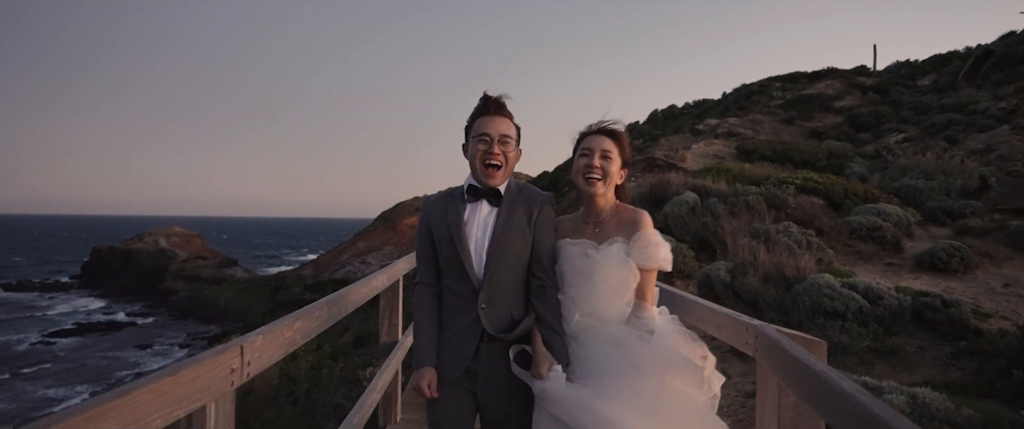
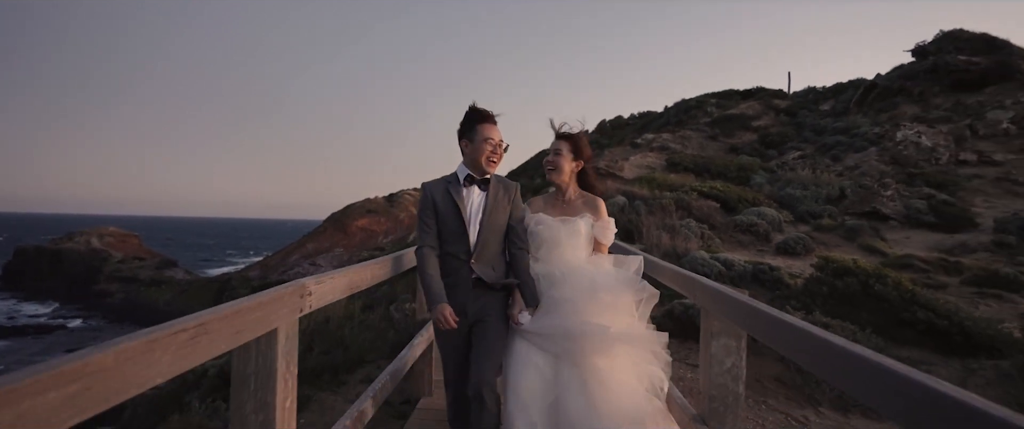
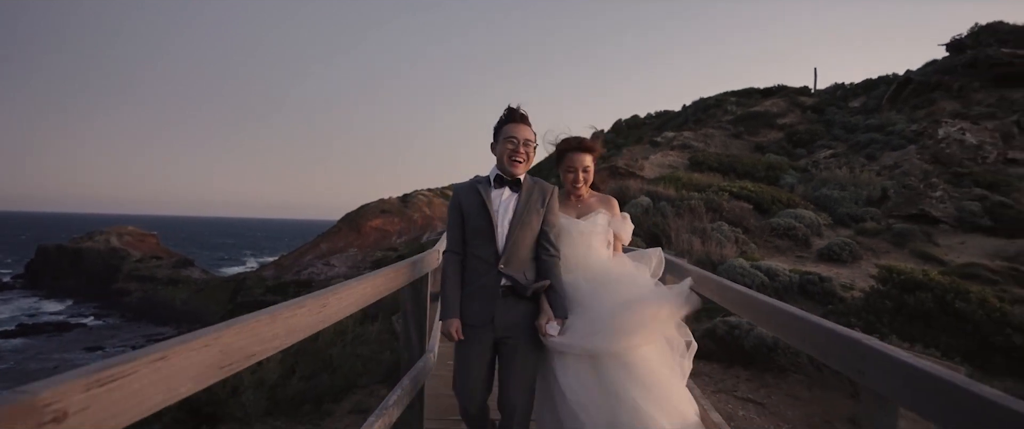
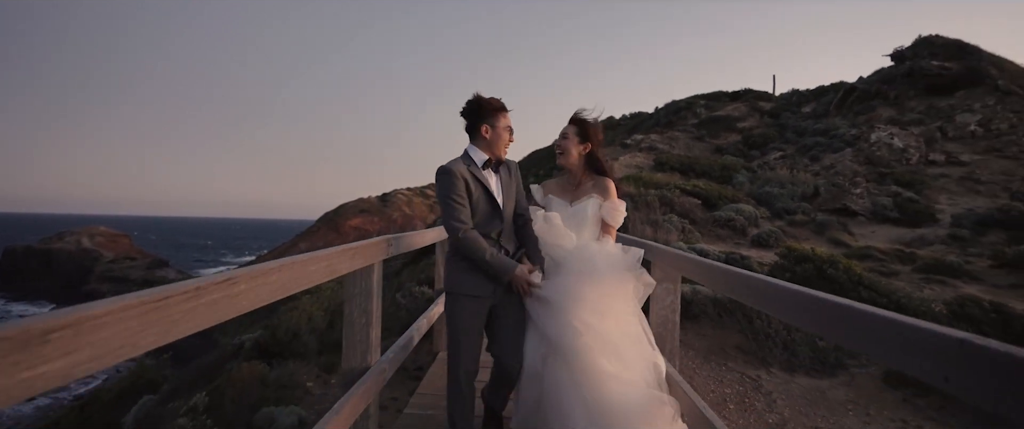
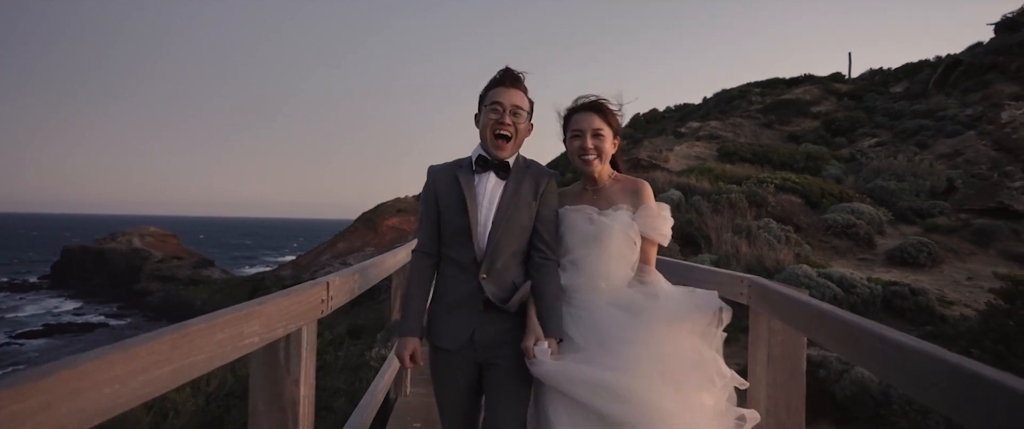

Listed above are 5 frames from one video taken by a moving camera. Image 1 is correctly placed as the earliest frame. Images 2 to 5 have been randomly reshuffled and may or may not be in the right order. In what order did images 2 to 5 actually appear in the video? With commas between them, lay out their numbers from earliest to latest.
5, 3, 2, 4
